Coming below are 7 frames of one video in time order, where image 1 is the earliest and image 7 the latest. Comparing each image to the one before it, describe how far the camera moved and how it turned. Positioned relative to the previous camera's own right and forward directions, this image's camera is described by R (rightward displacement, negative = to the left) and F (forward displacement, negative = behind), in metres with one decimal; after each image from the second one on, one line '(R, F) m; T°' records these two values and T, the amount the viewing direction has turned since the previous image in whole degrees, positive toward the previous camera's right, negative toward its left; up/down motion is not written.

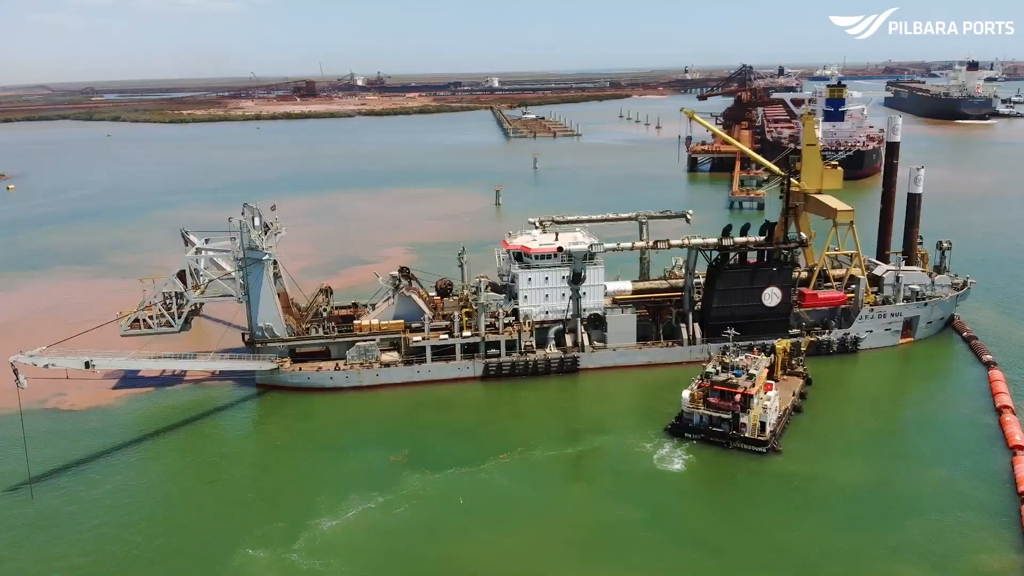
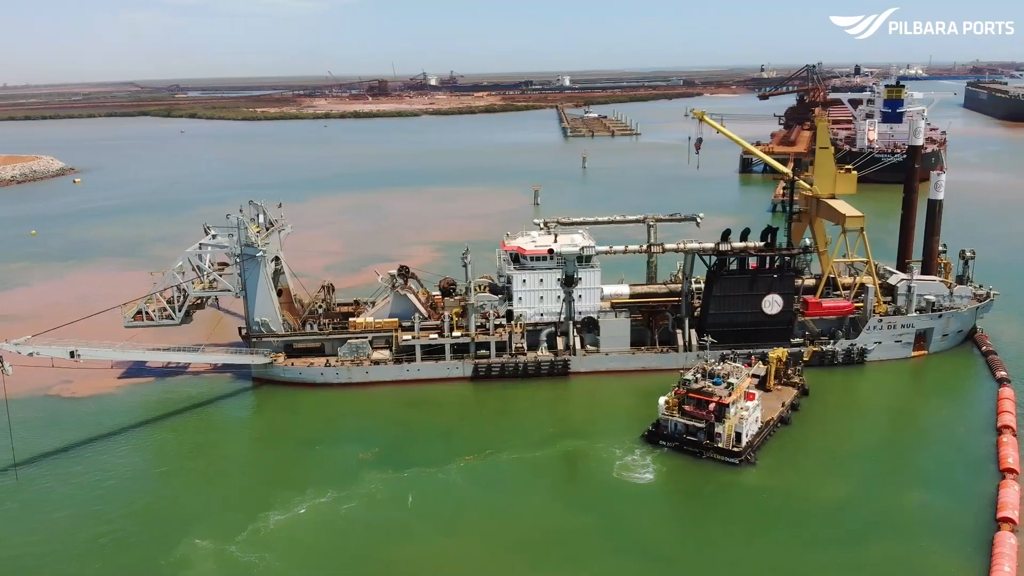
(+2.4, +0.1) m; -5°
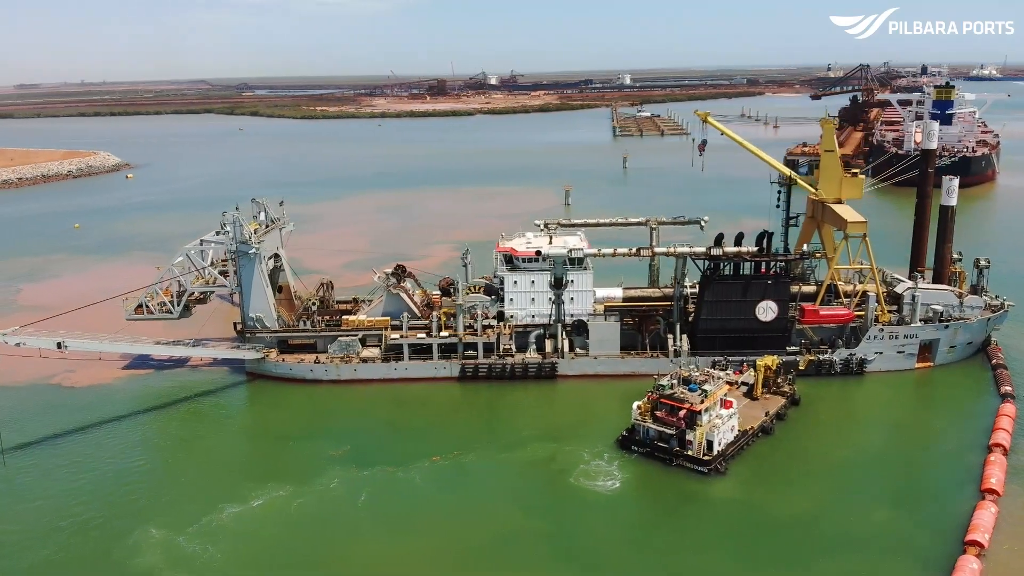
(+2.1, +0.1) m; -4°
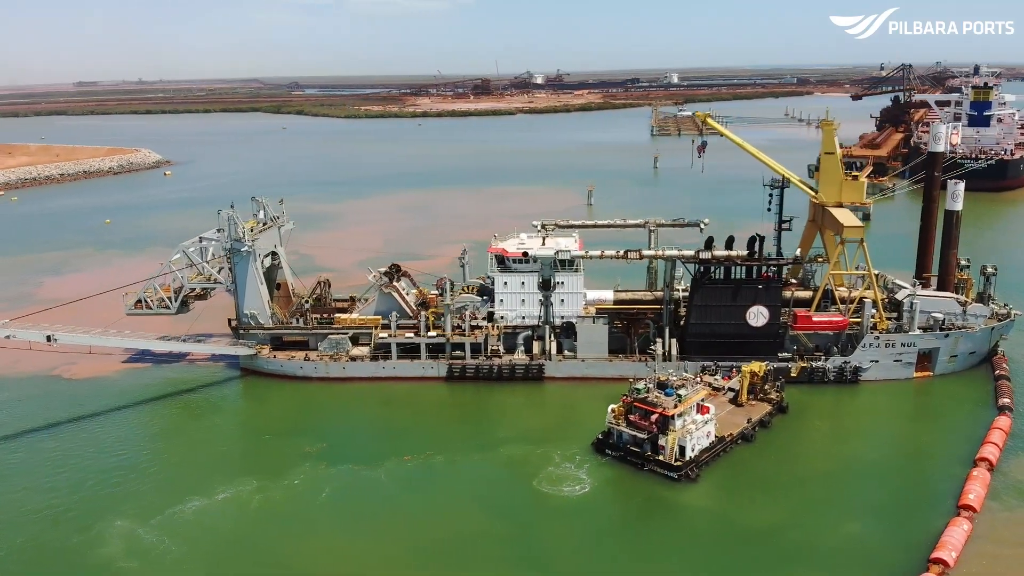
(+1.7, +0.1) m; -3°
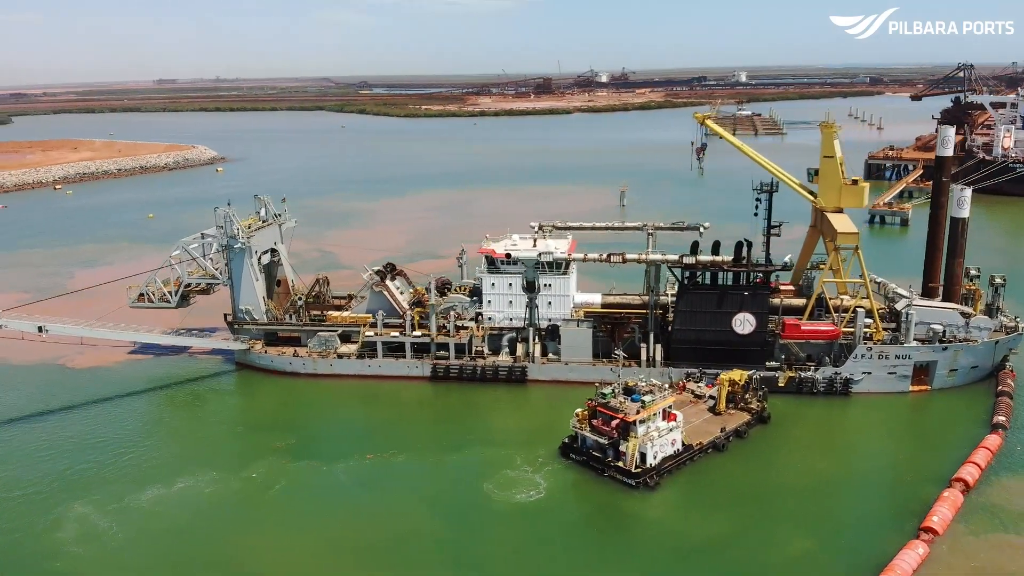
(+2.3, +0.1) m; -5°
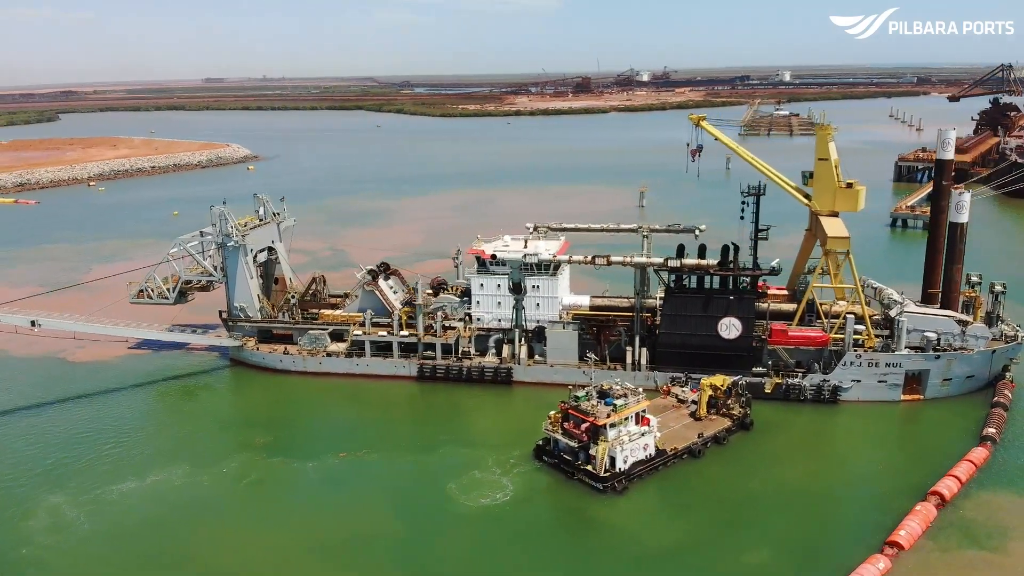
(+1.6, +0.1) m; -3°
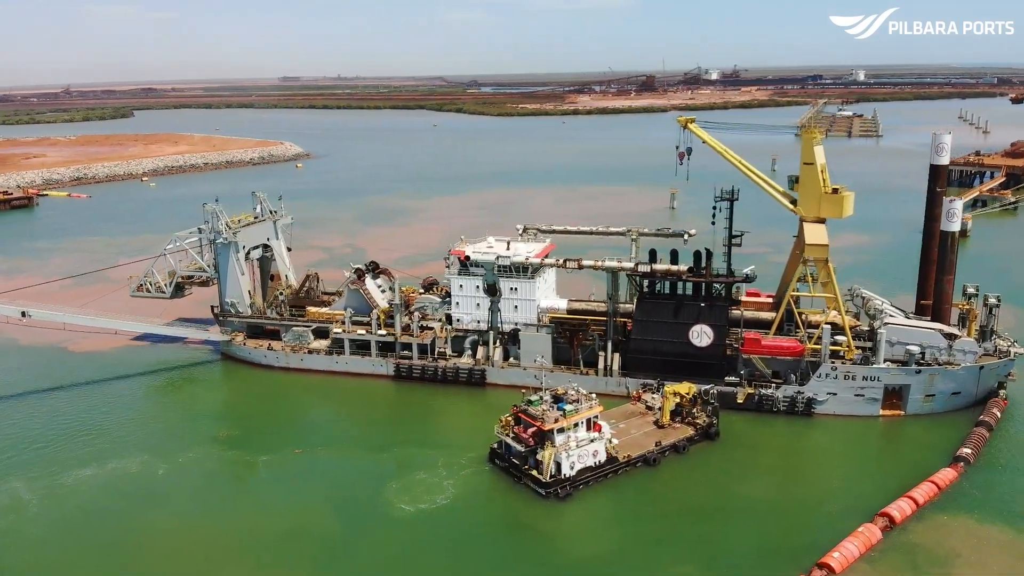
(+2.6, +0.2) m; -5°
